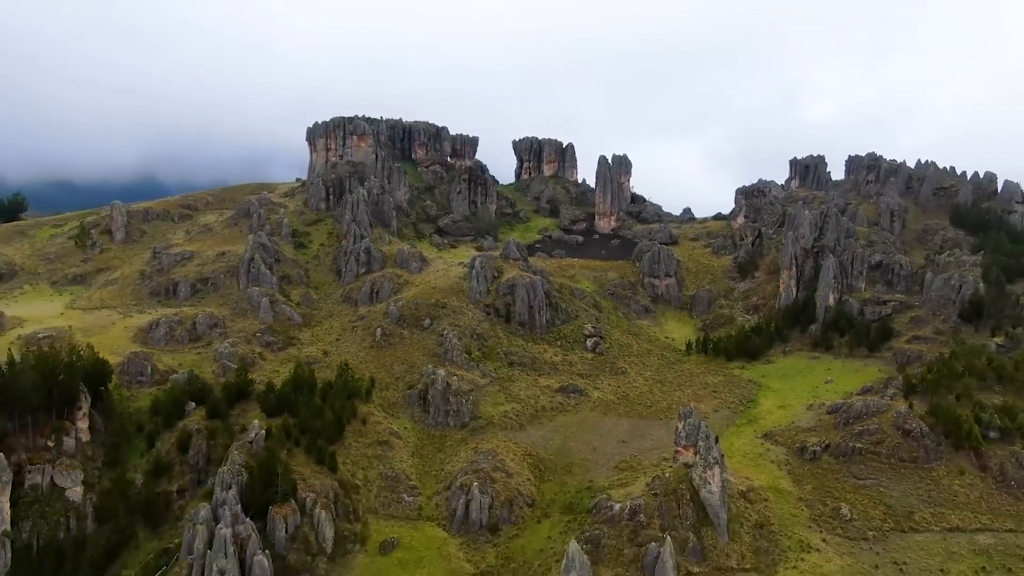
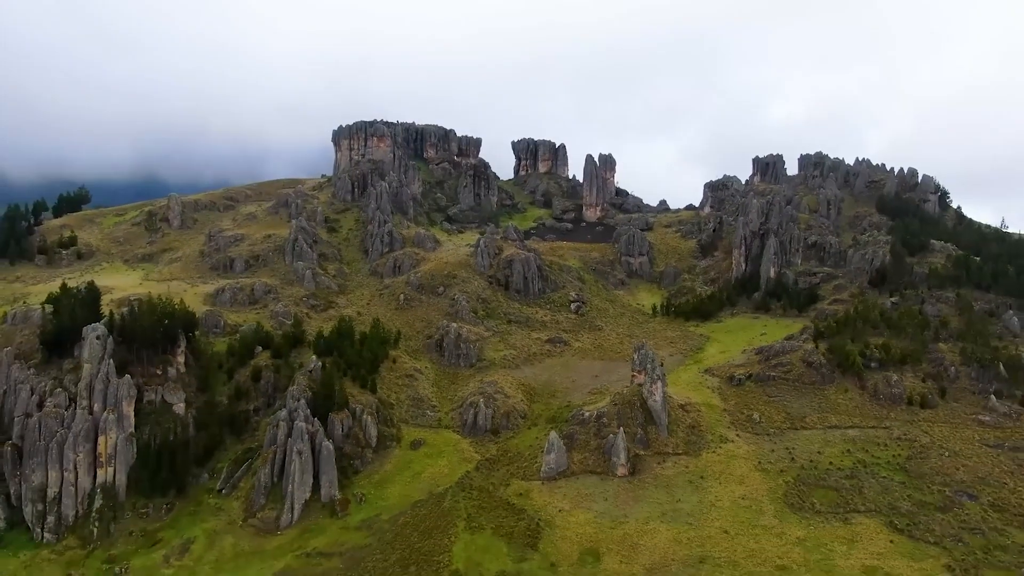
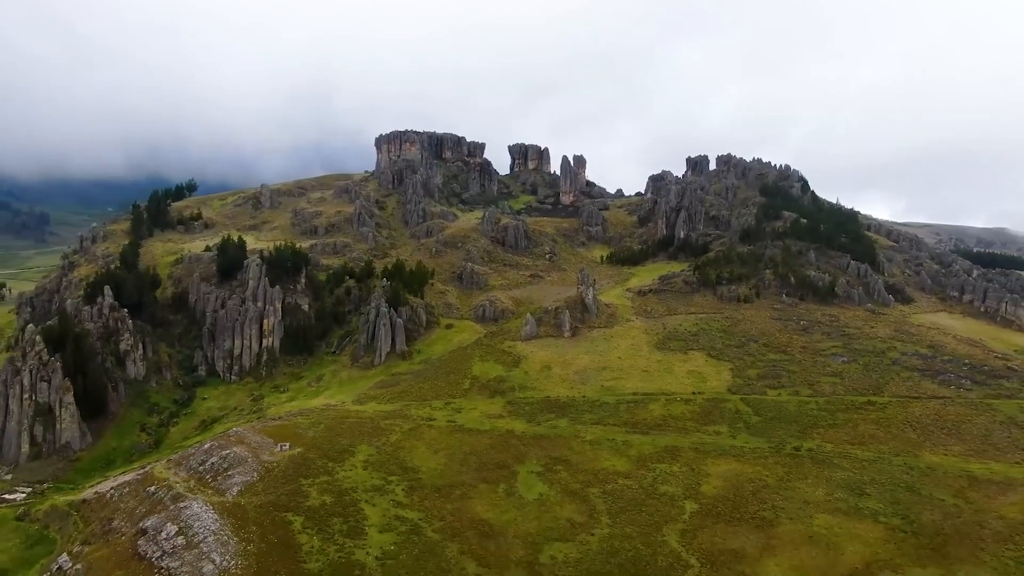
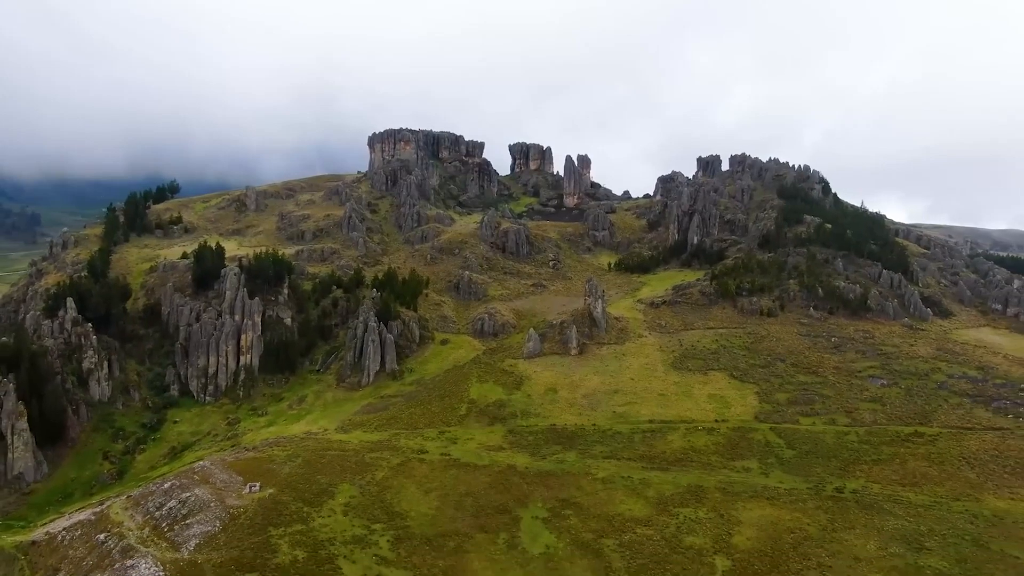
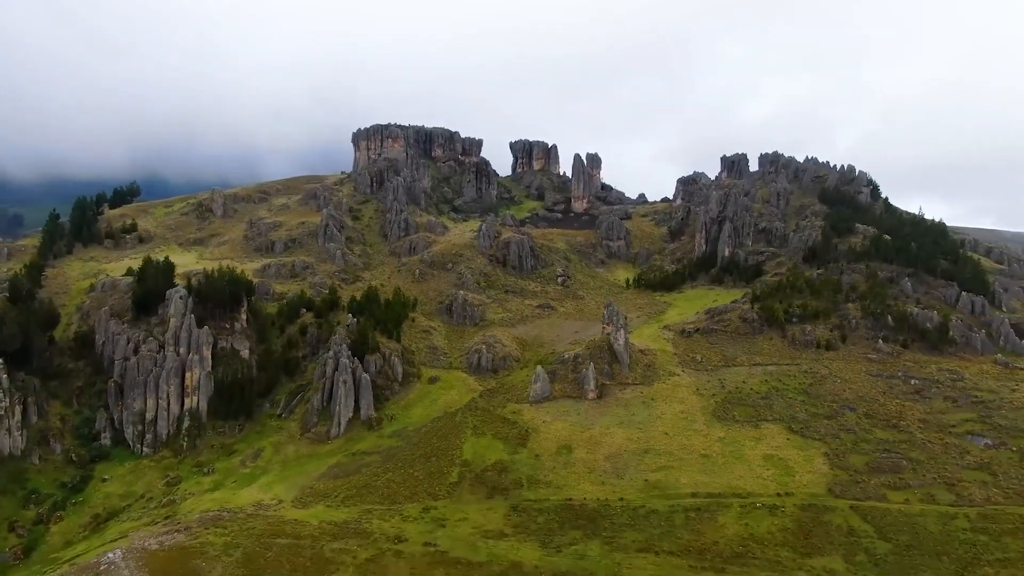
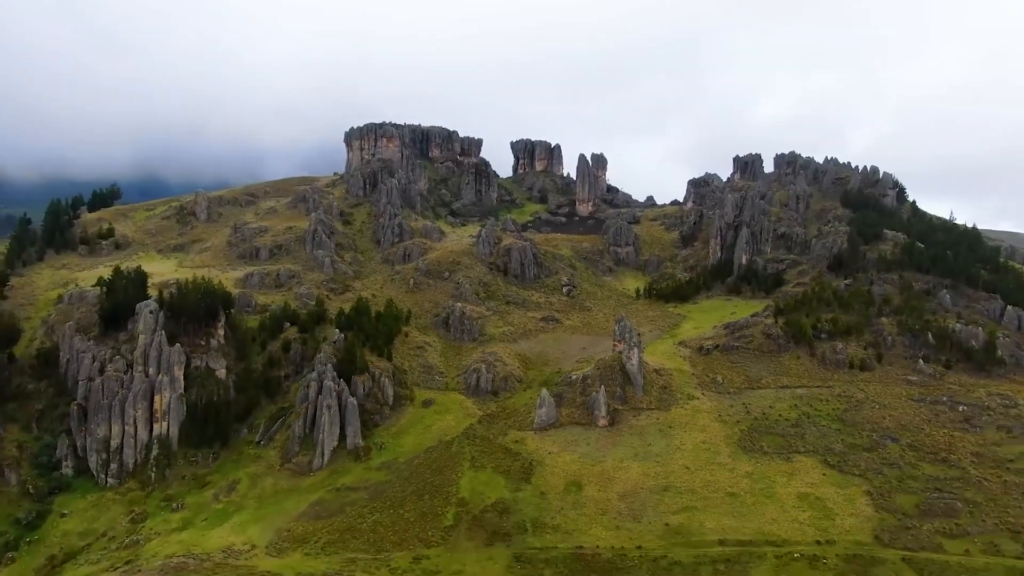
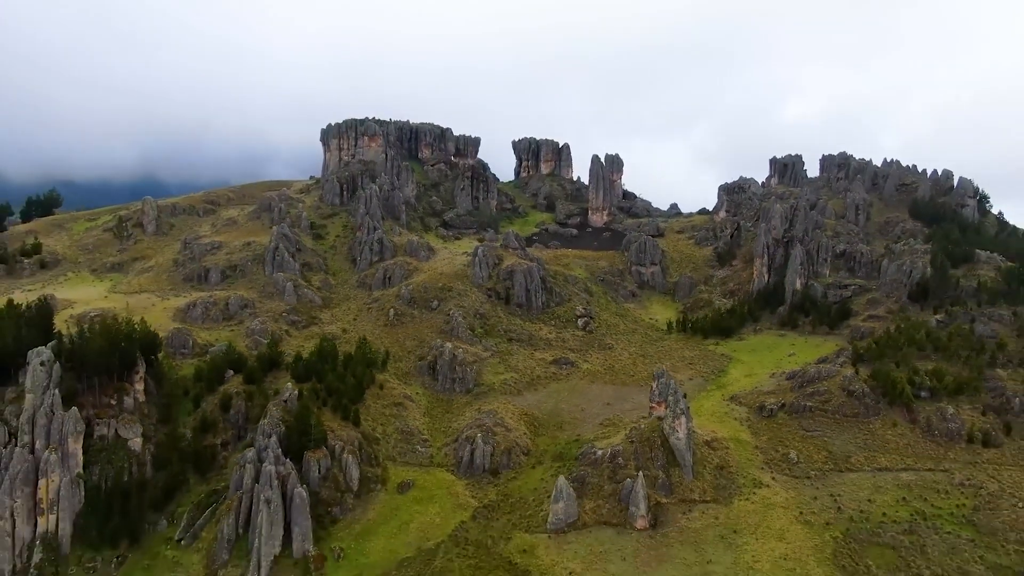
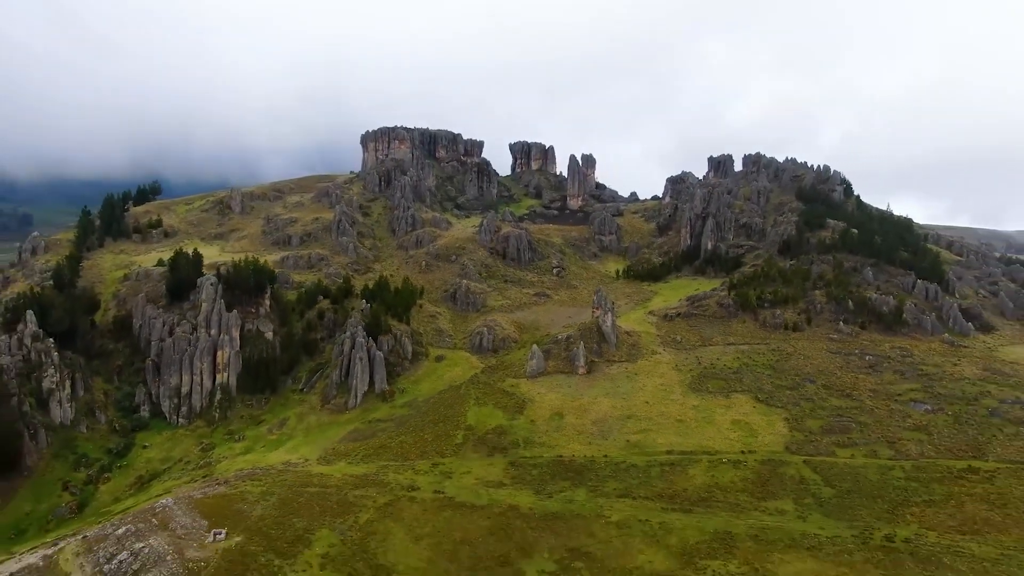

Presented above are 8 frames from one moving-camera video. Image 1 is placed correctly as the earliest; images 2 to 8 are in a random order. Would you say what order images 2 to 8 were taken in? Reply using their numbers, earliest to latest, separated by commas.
7, 2, 6, 5, 8, 4, 3
